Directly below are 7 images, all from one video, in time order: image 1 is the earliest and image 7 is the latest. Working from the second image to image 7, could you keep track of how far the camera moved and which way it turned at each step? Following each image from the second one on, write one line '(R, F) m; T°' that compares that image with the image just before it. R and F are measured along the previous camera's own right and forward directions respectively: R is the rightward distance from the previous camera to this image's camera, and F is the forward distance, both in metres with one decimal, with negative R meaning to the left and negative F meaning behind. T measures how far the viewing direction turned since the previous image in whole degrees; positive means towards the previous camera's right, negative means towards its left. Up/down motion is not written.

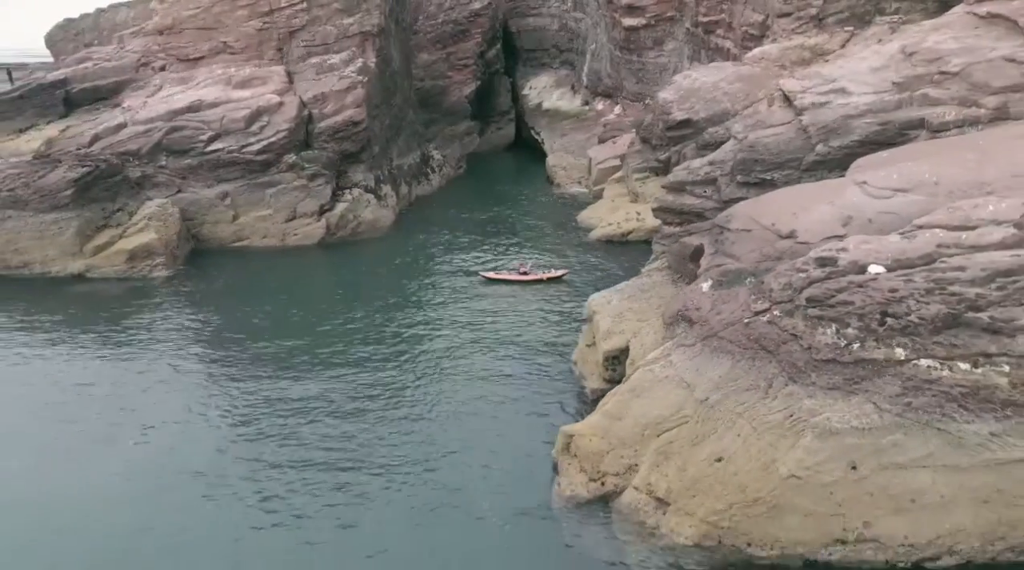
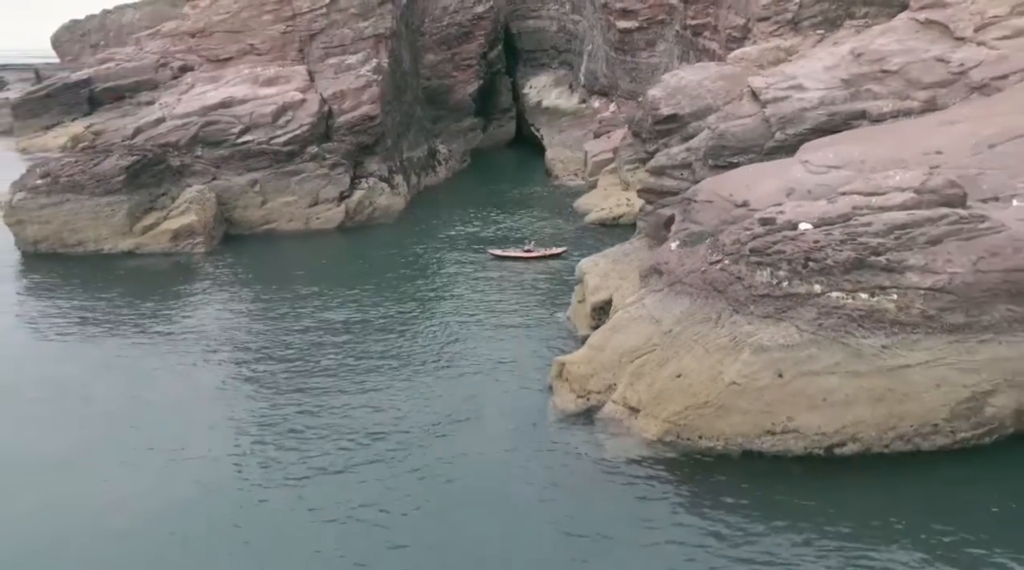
(-0.1, -4.4) m; 0°
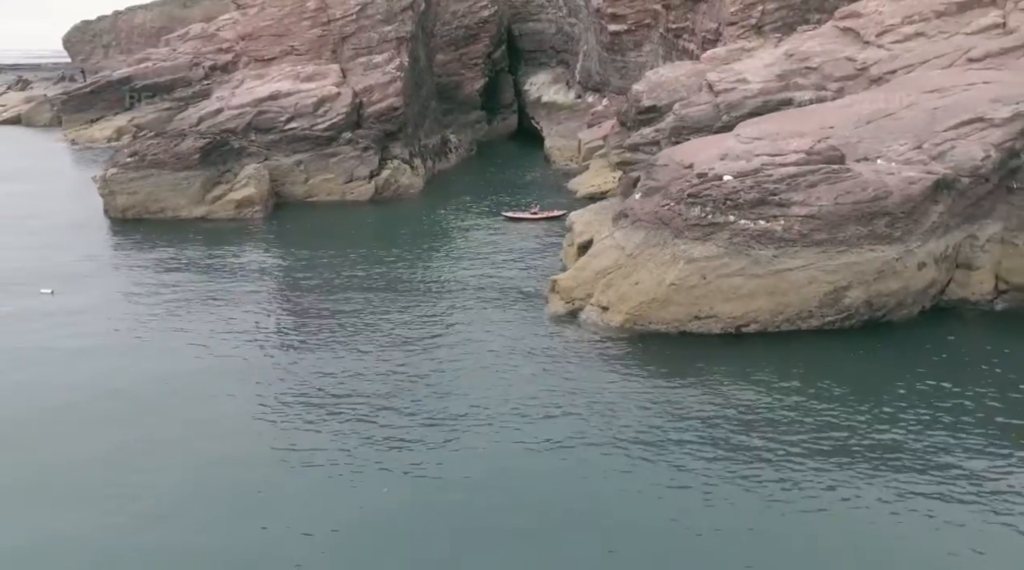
(-0.1, -8.6) m; 0°
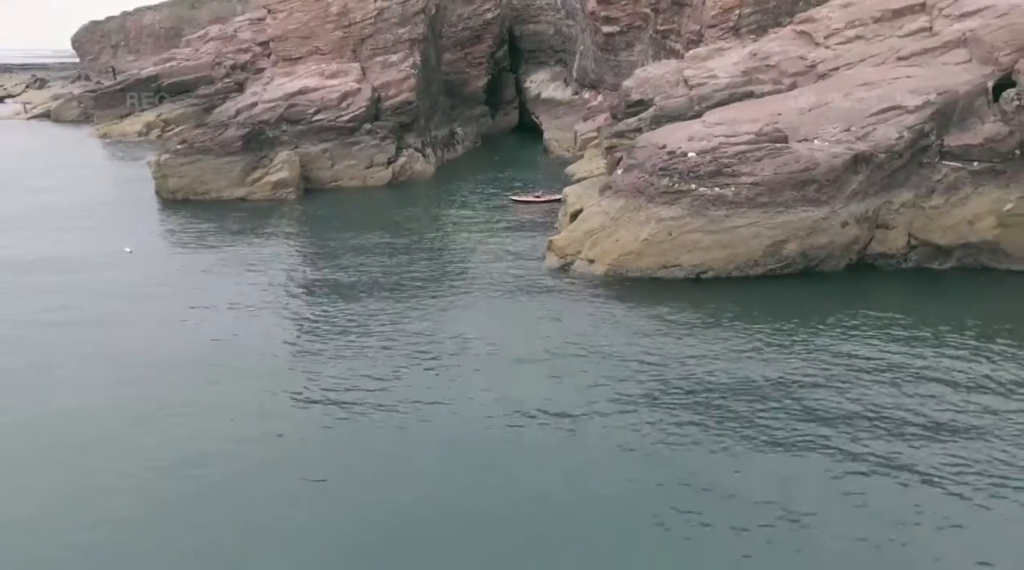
(-0.1, -6.8) m; 0°
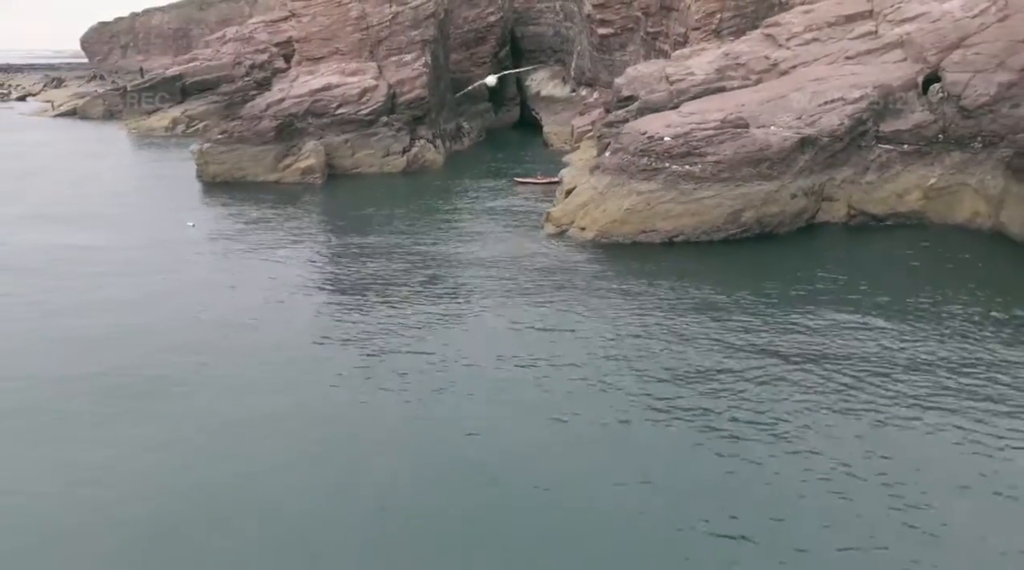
(-0.1, -6.8) m; 0°
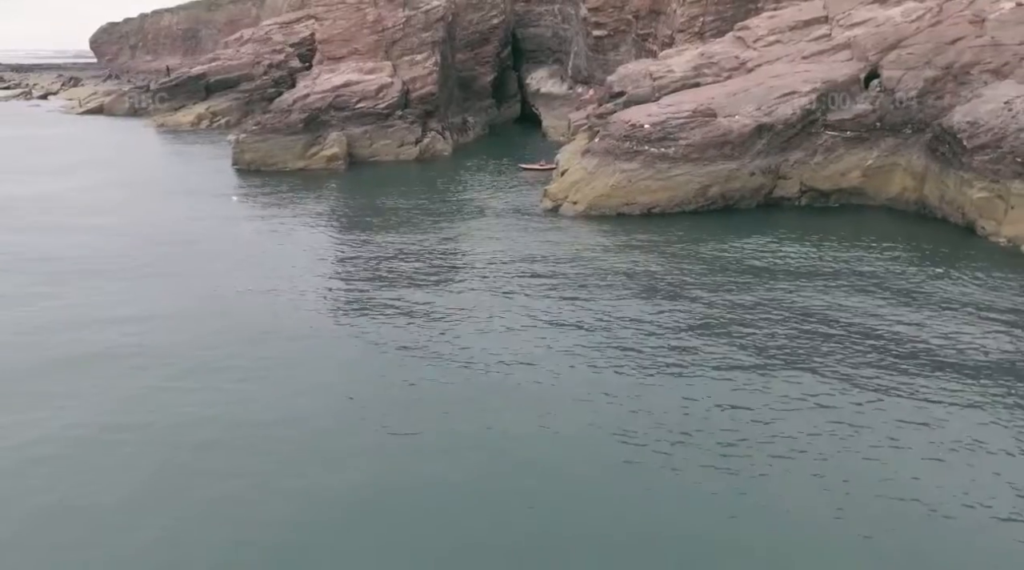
(-0.1, -7.6) m; 0°
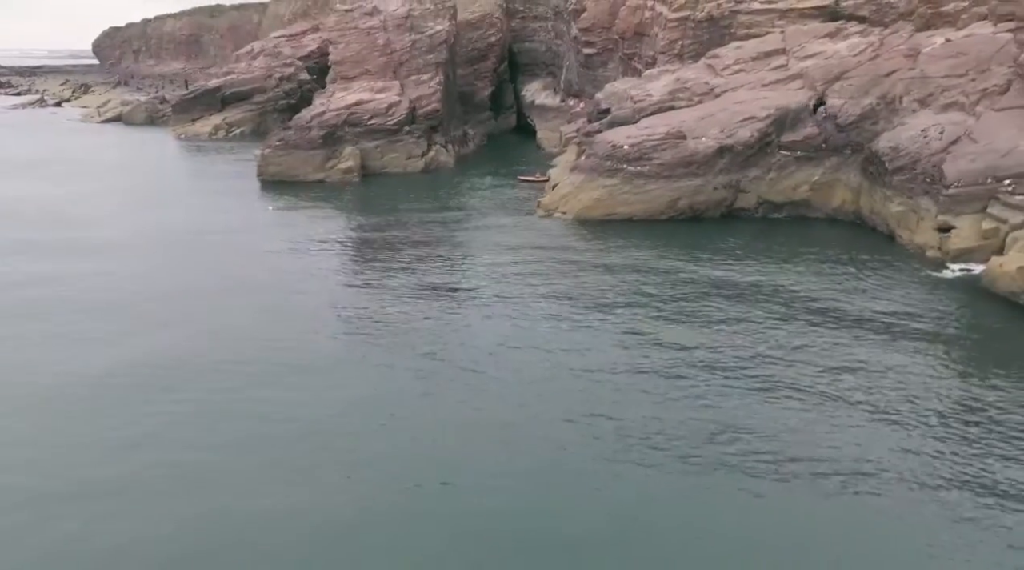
(-0.1, -8.3) m; 0°
